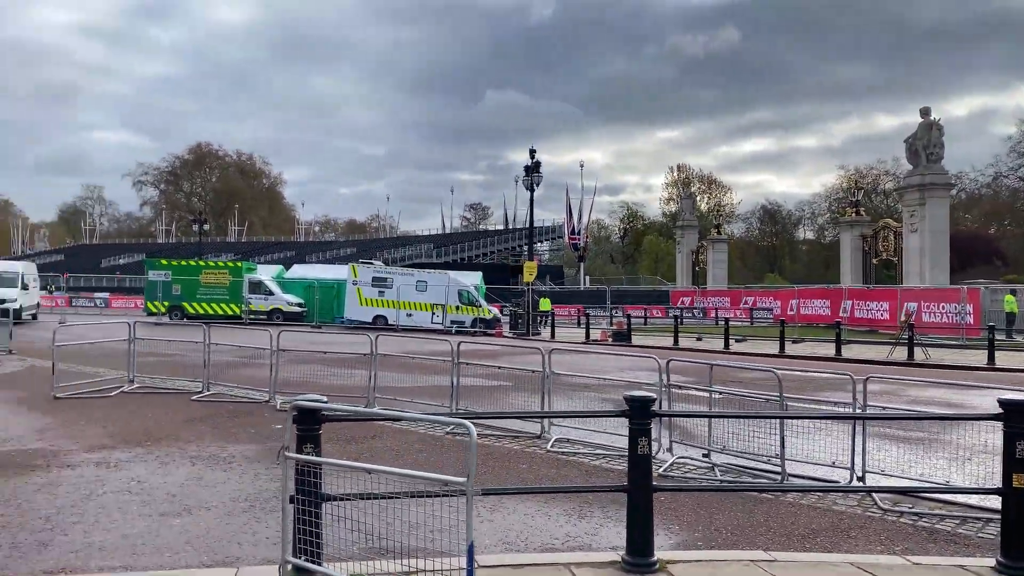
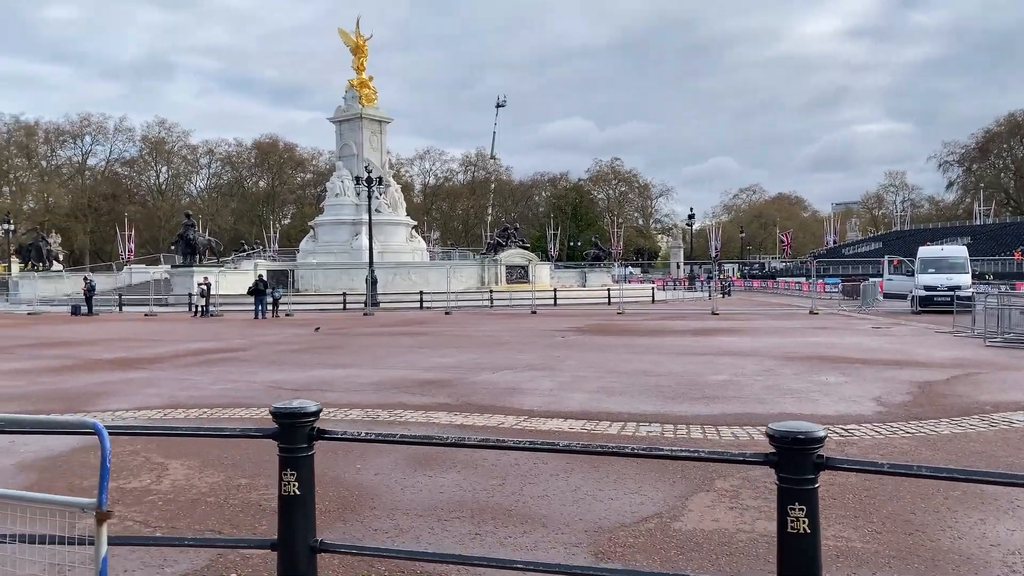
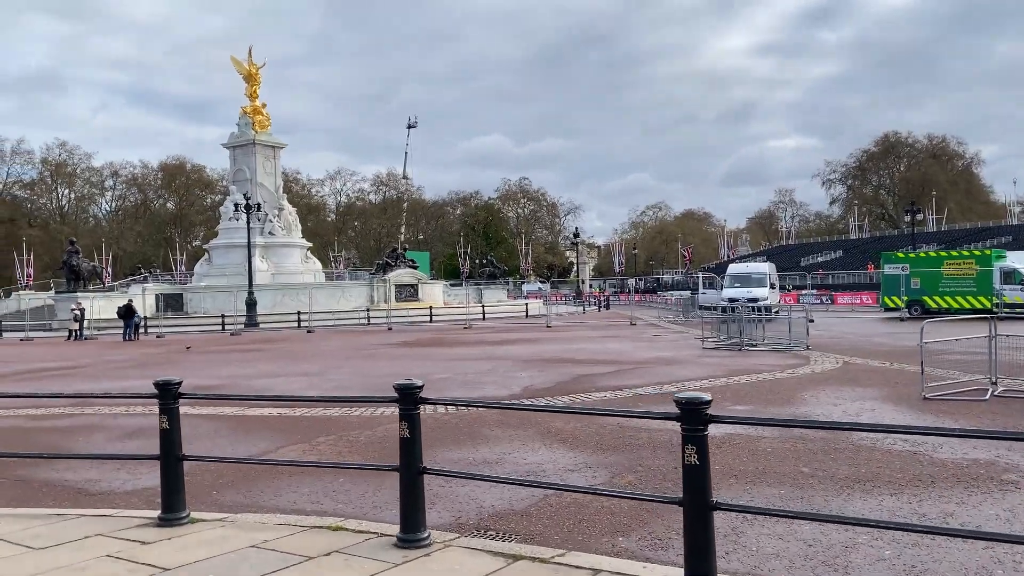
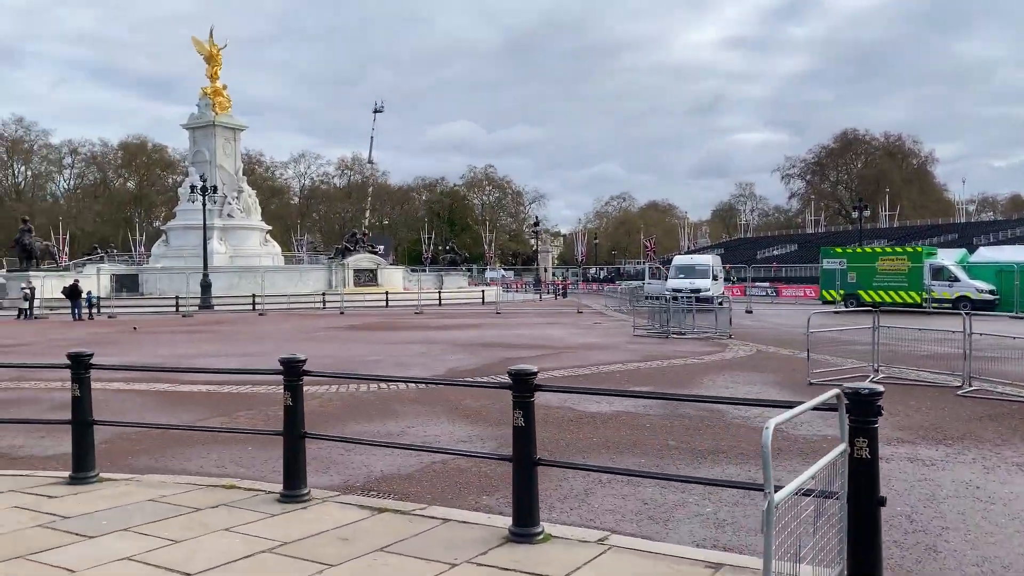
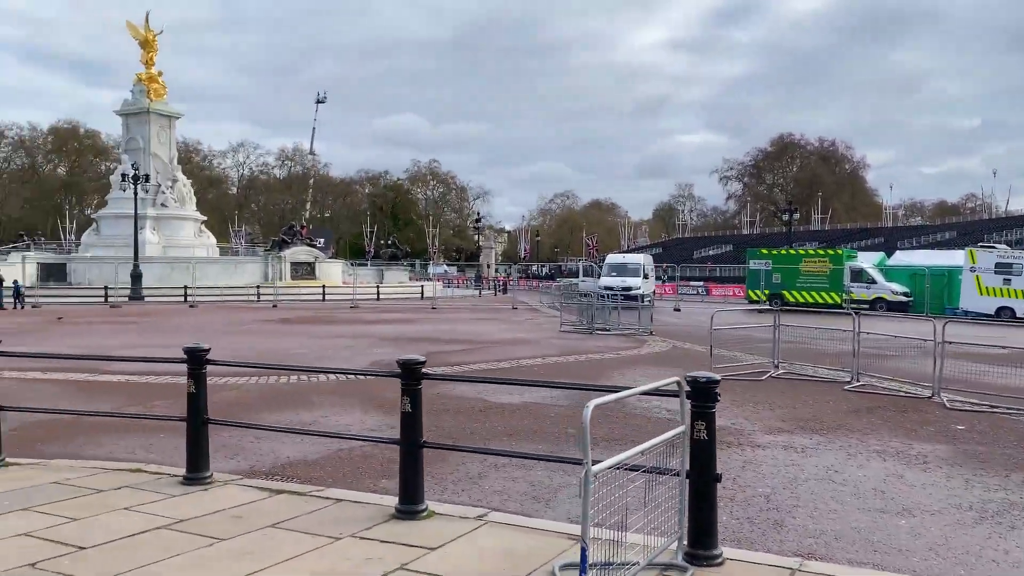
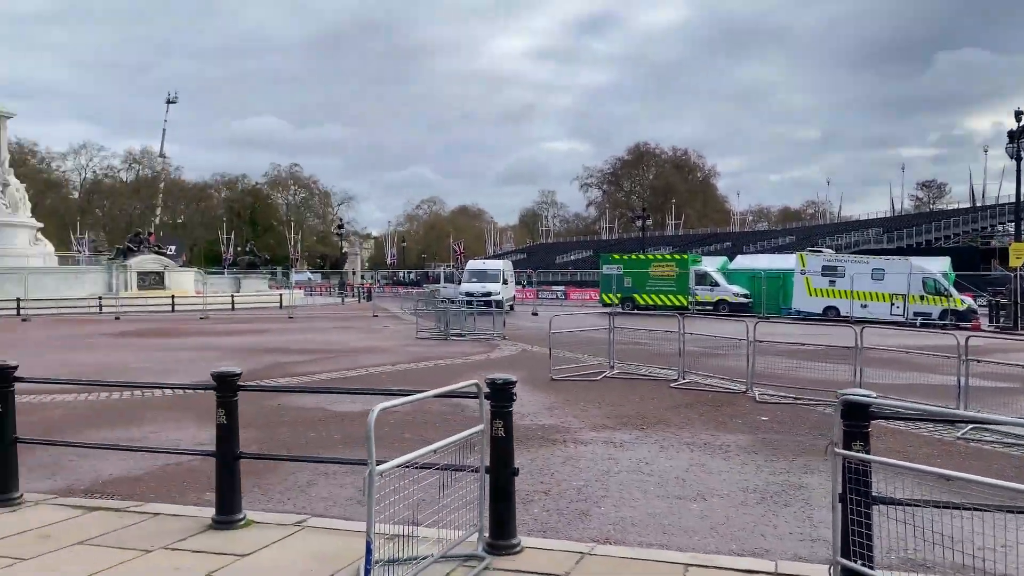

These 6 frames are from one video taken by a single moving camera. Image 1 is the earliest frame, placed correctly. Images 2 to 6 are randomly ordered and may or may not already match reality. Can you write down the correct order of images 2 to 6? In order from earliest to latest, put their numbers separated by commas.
6, 5, 4, 3, 2
